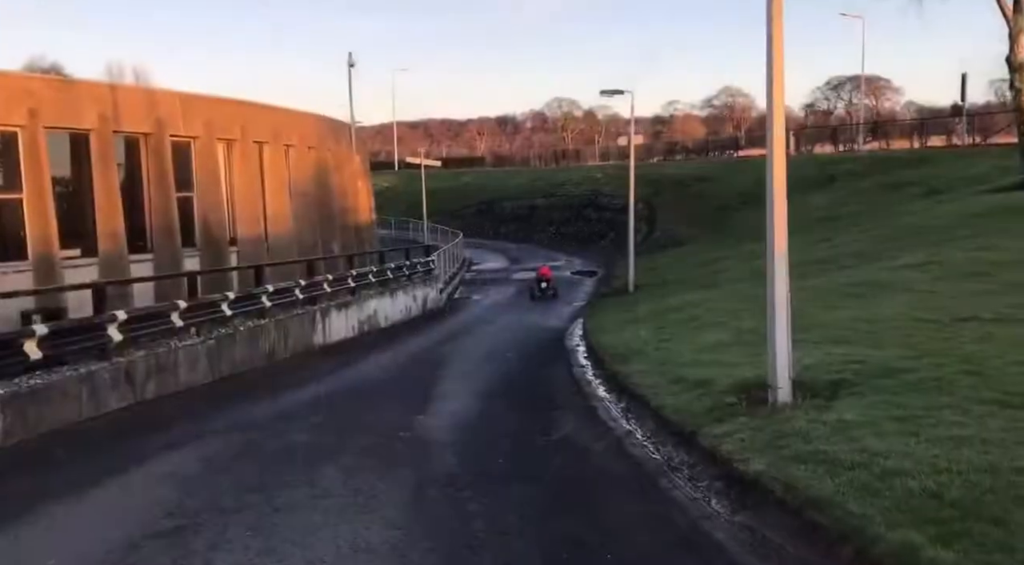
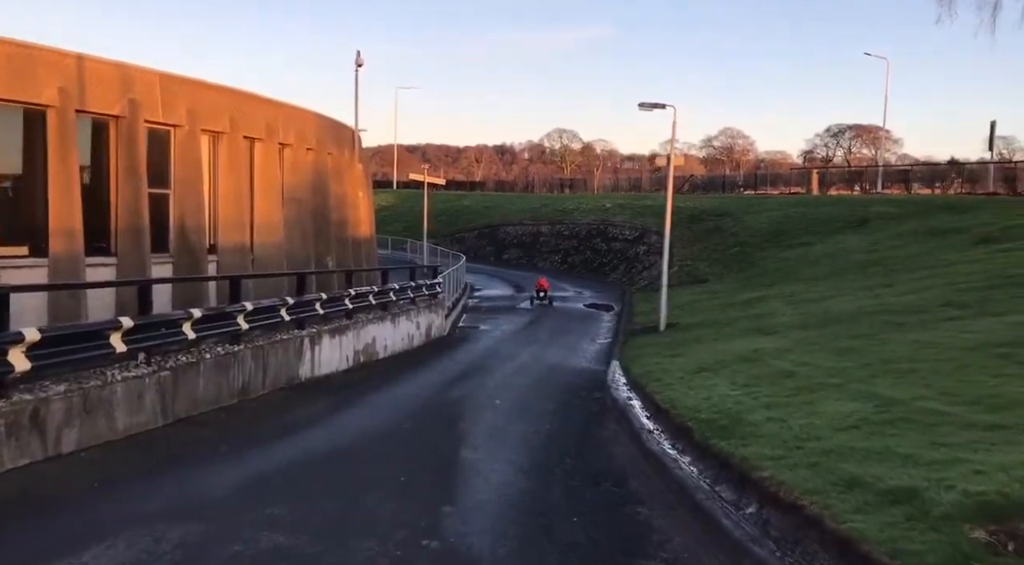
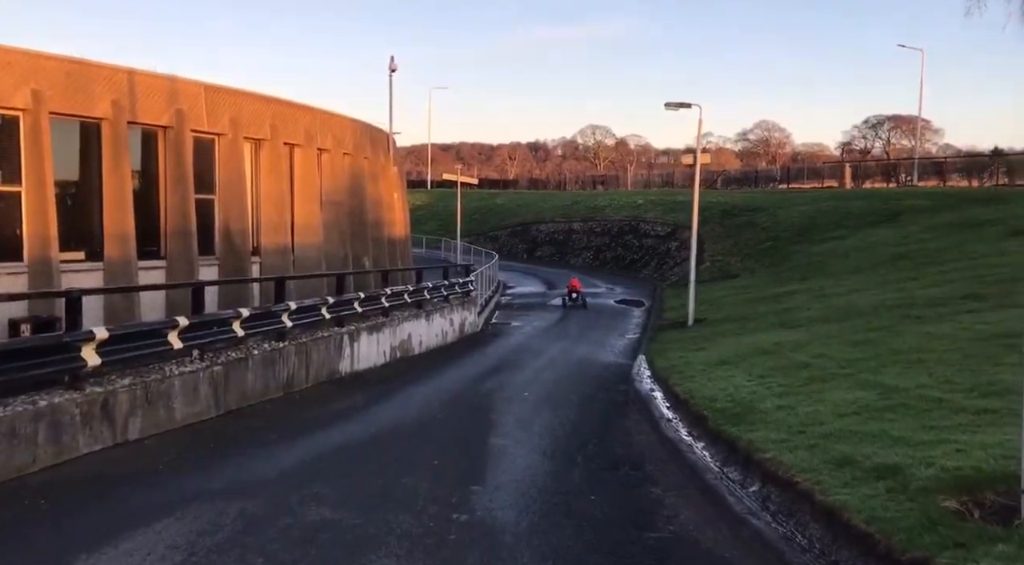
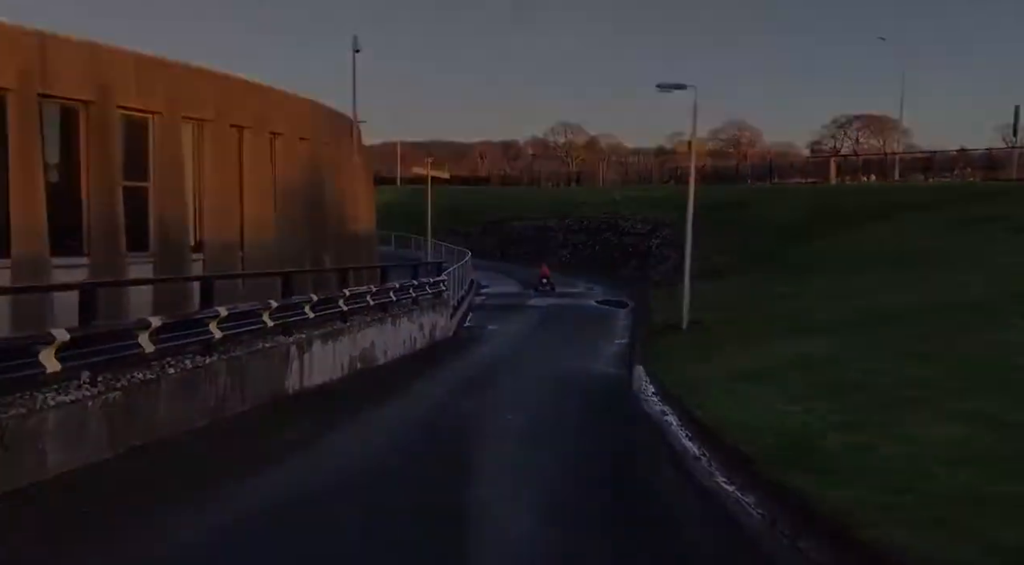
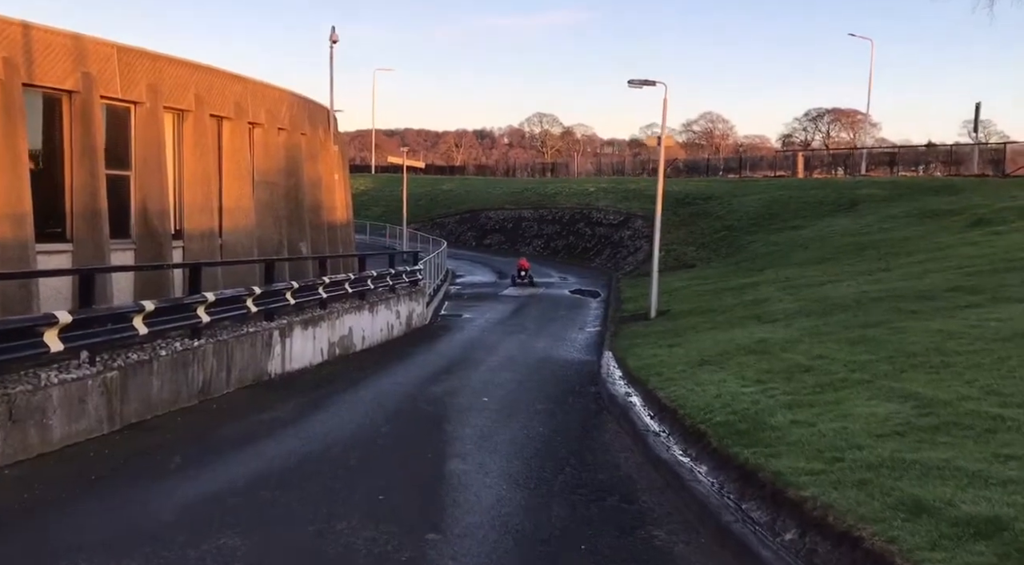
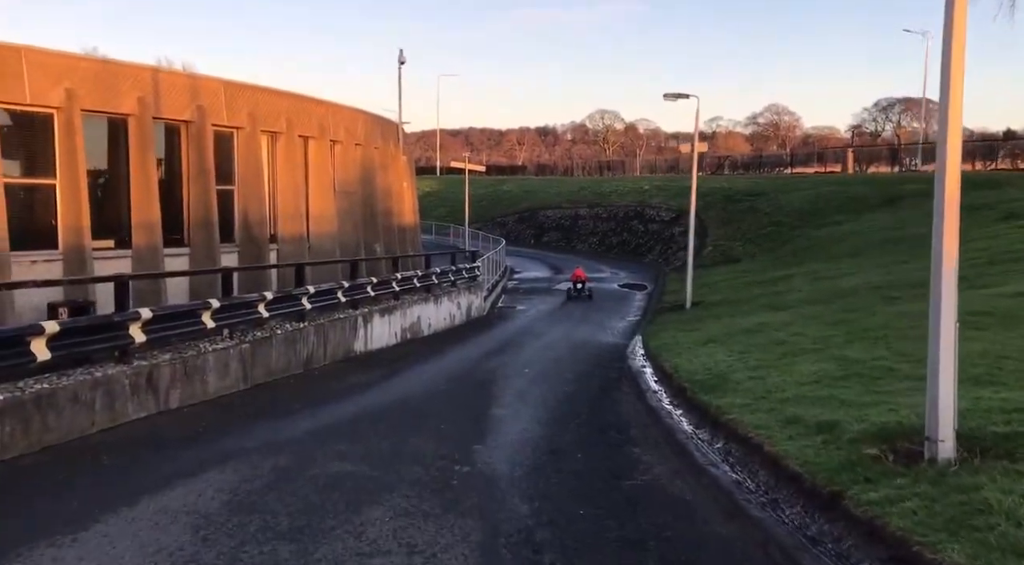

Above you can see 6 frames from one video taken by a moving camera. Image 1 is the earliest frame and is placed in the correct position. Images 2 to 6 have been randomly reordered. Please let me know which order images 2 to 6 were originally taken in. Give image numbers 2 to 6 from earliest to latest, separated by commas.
6, 3, 2, 5, 4
